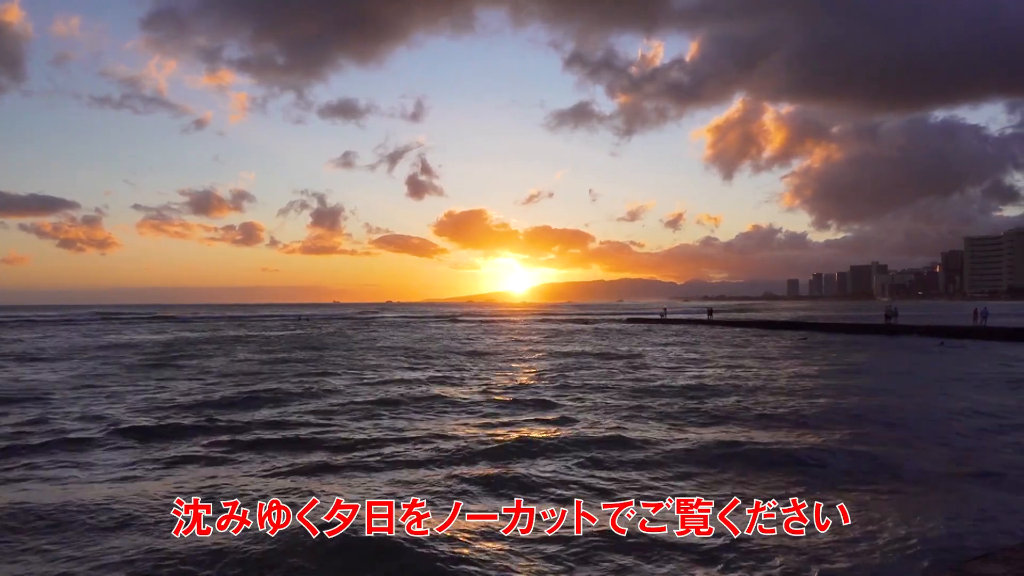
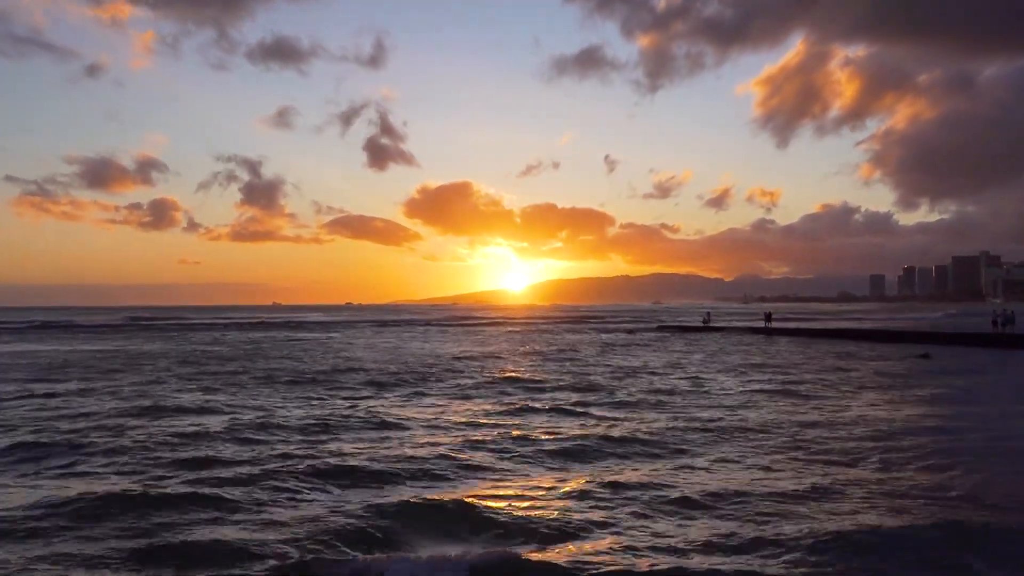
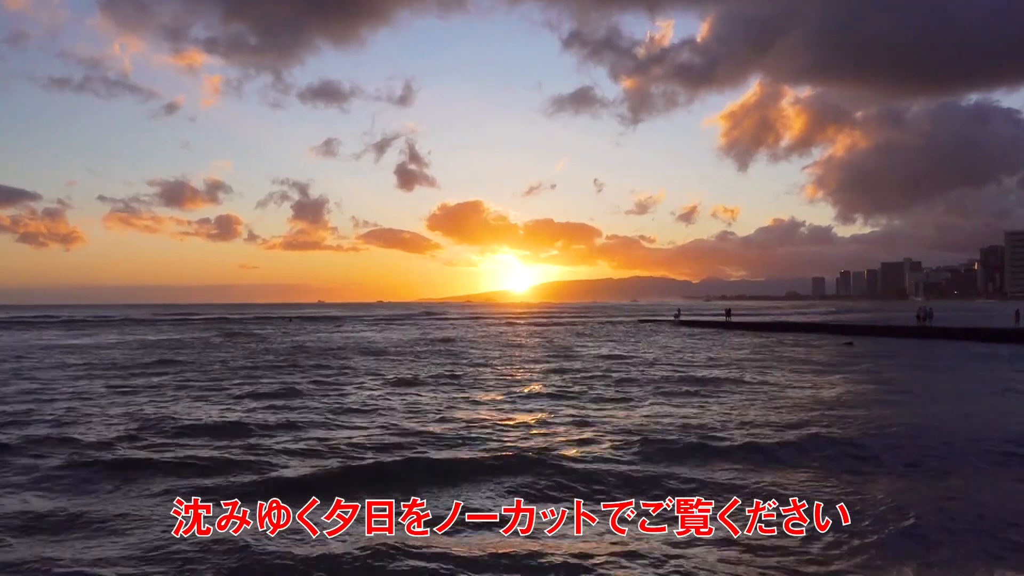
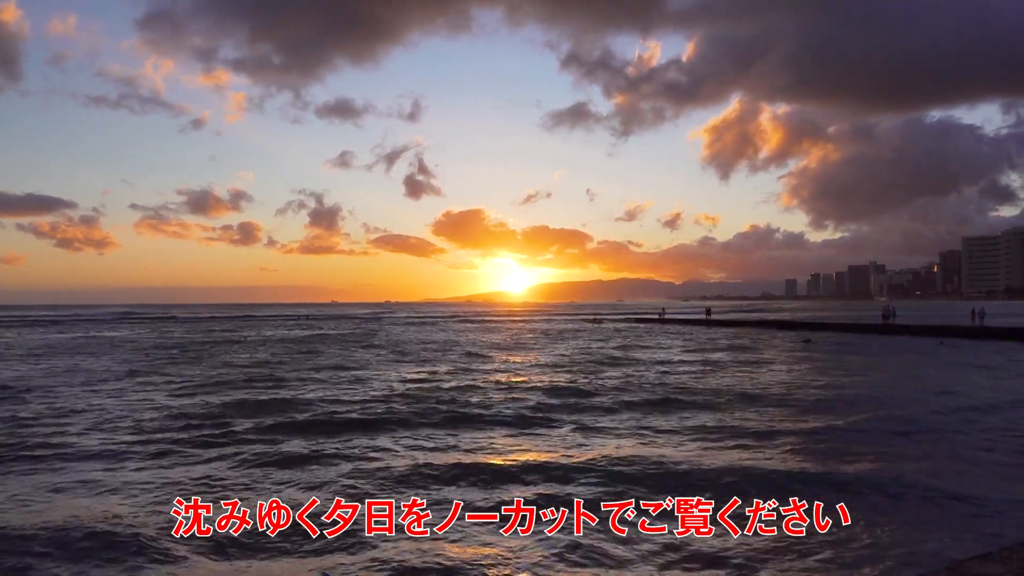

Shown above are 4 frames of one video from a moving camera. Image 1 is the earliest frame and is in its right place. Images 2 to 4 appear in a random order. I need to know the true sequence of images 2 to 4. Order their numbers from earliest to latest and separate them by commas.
4, 3, 2
